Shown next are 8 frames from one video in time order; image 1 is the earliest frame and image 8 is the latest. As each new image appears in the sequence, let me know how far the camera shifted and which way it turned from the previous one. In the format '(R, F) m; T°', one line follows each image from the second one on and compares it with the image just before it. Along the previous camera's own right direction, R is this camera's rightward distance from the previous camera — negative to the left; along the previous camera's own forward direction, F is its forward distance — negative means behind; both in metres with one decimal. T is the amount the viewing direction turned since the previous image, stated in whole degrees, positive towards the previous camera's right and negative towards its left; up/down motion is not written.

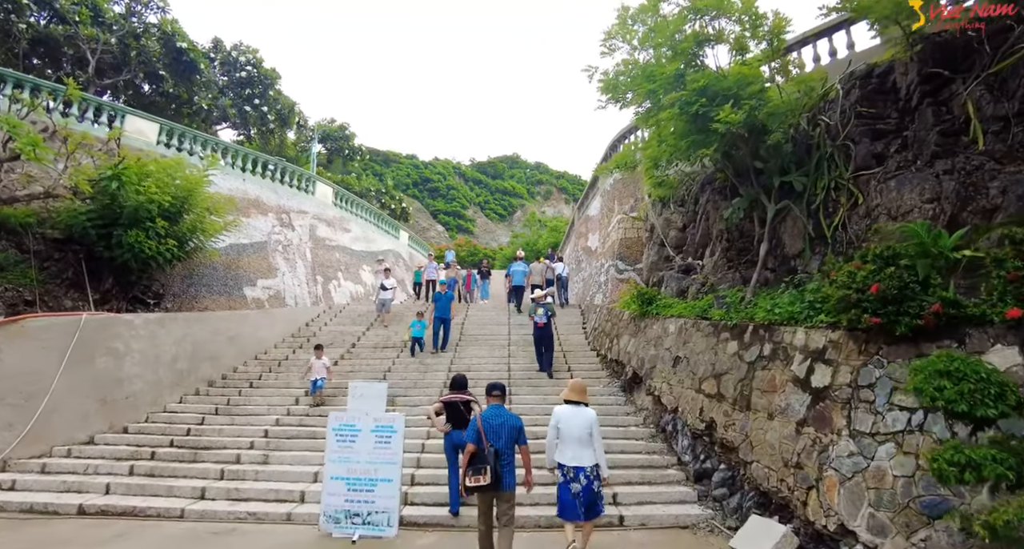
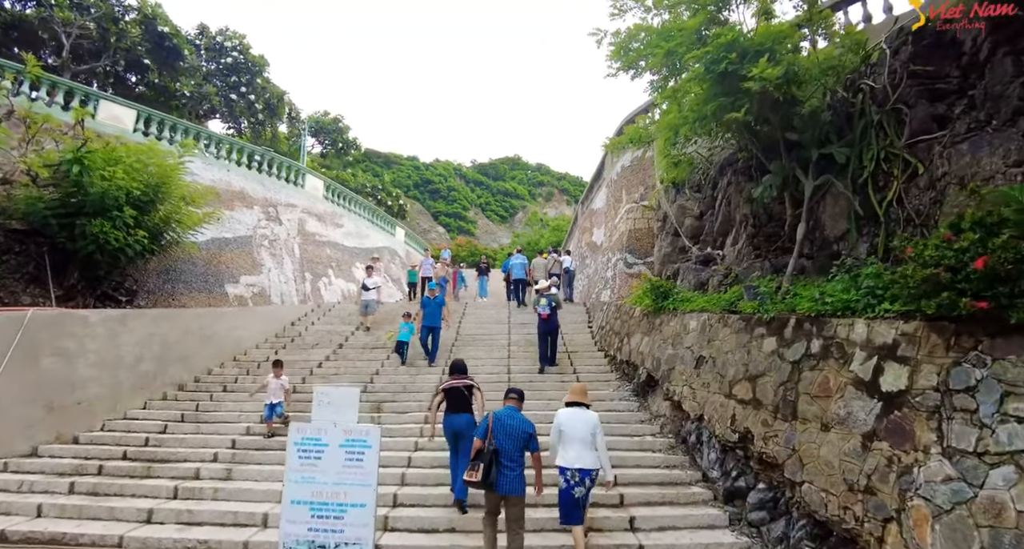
(0.0, +1.0) m; 0°
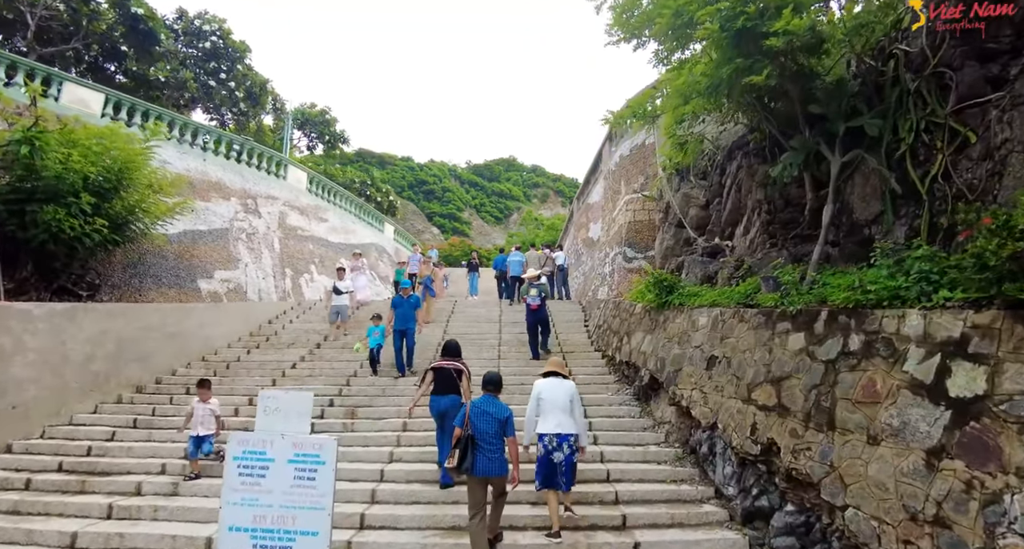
(+0.1, +0.8) m; 0°
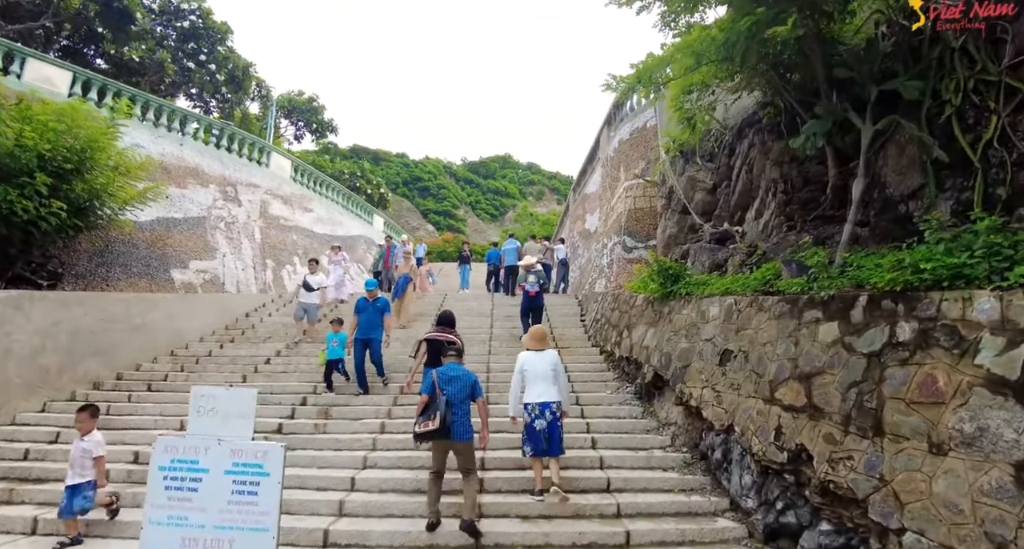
(+0.1, +0.7) m; 0°
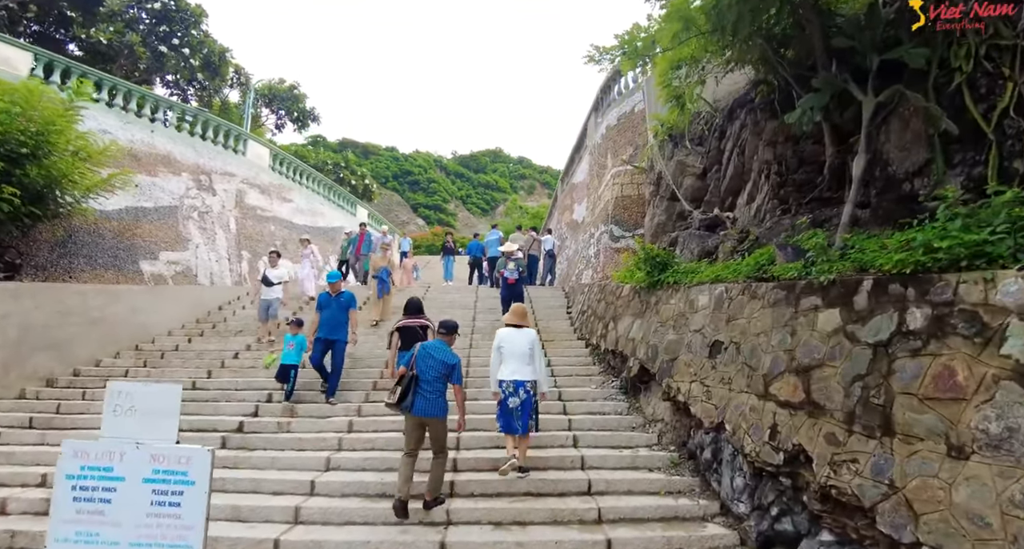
(+0.2, +0.4) m; +1°
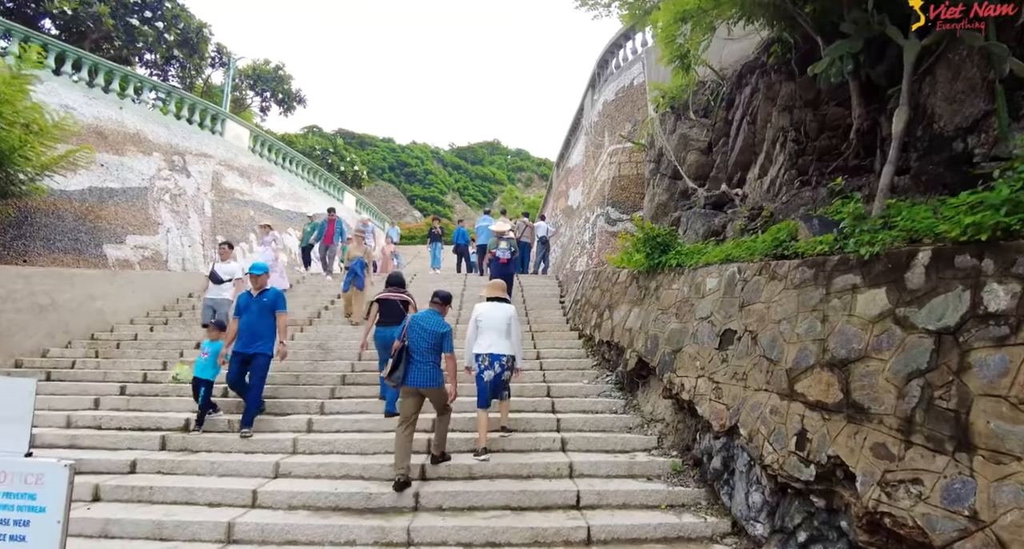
(+0.2, +0.8) m; 0°
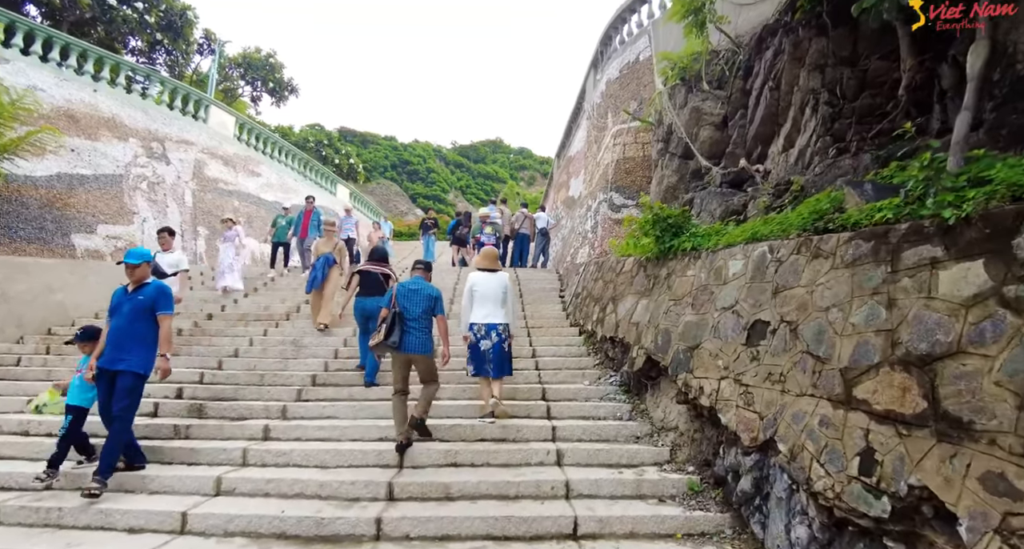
(+0.1, +0.8) m; 0°
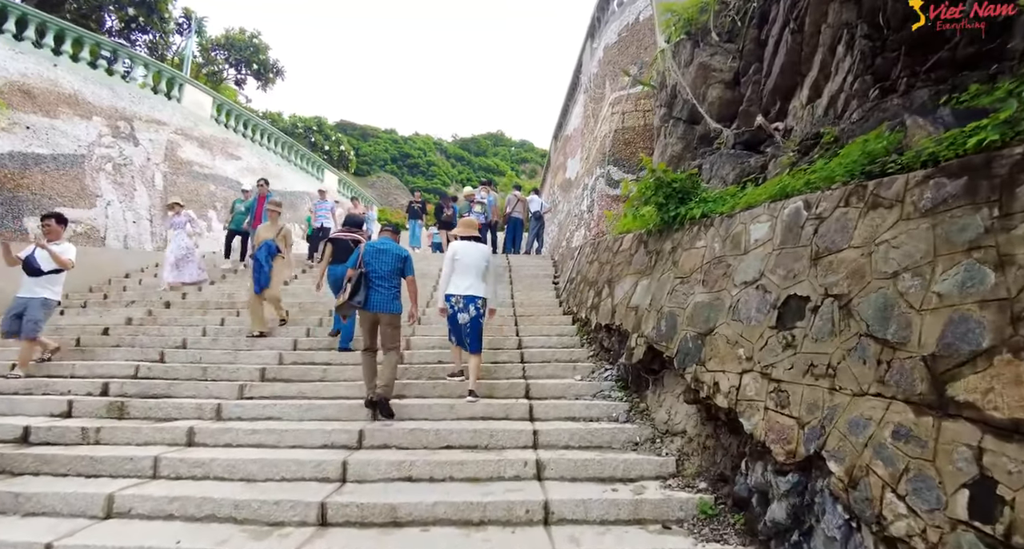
(+0.2, +0.9) m; 0°
